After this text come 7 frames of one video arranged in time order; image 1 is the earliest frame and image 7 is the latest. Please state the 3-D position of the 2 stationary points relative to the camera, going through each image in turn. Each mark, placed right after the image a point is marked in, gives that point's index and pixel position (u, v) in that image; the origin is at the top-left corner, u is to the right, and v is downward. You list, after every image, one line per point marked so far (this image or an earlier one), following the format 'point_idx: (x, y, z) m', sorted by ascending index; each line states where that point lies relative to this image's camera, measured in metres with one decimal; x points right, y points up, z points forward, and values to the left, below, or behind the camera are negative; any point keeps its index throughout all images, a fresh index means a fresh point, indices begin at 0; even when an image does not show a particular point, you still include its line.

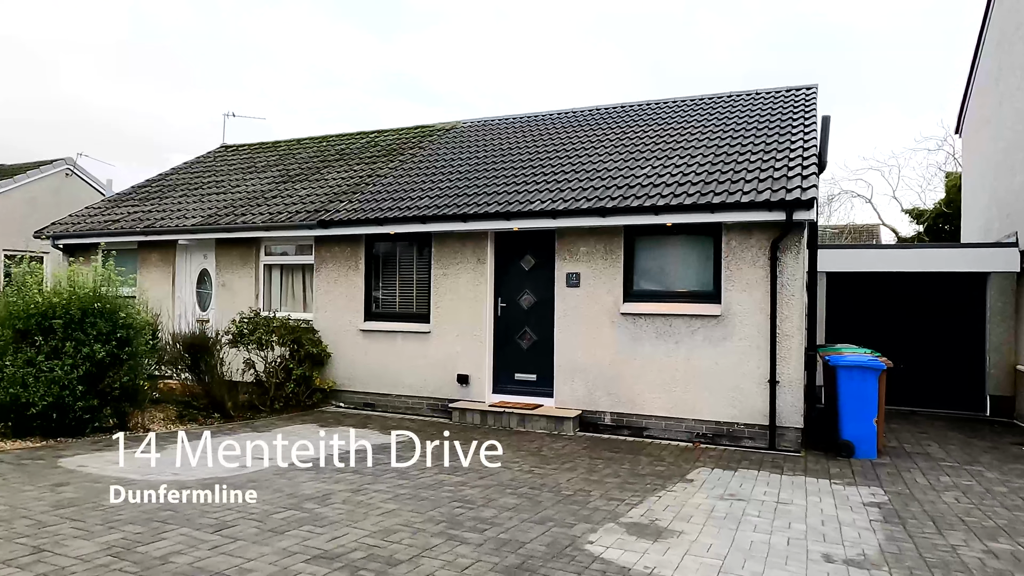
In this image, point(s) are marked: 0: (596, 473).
0: (+0.8, -1.7, +6.3) m
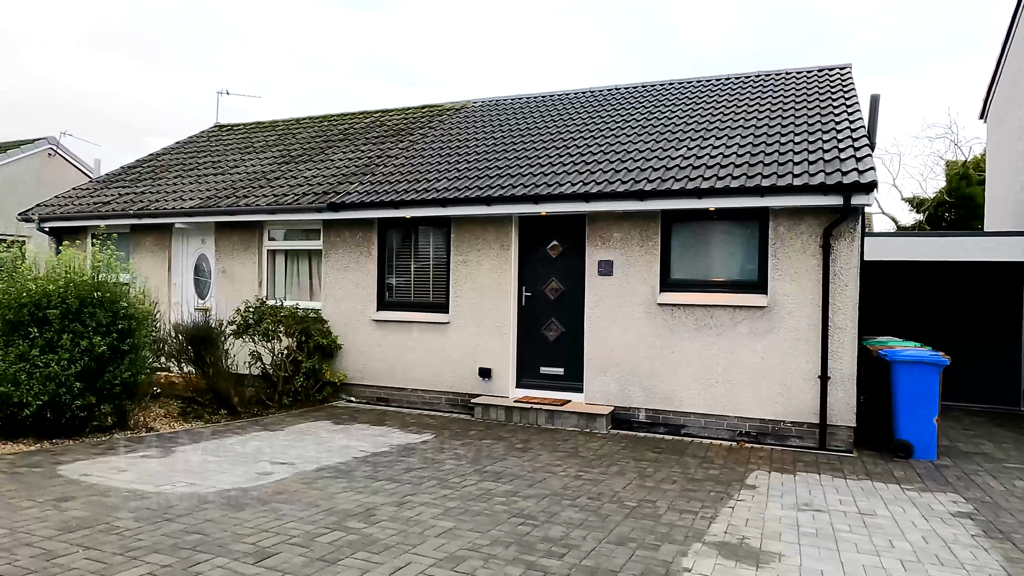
0: (+1.2, -1.6, +5.8) m
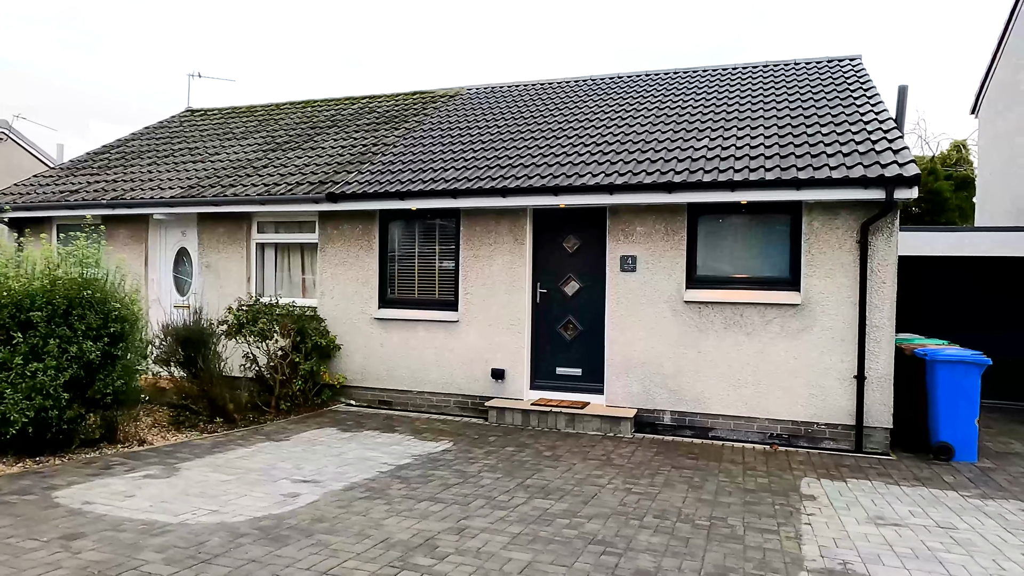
0: (+1.5, -1.6, +5.4) m
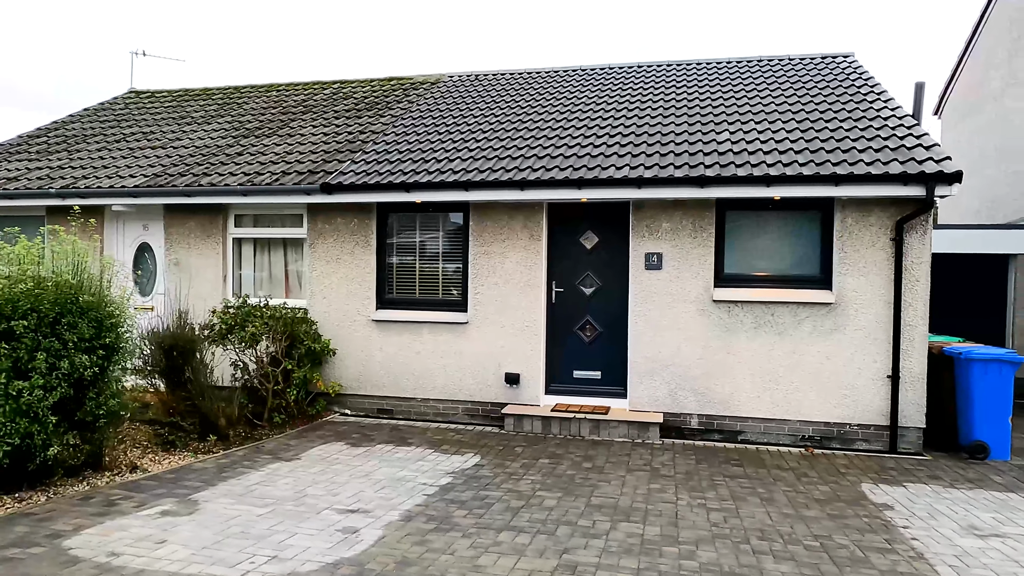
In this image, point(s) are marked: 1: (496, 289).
0: (+2.0, -1.6, +5.1) m
1: (-0.2, 0.0, +7.8) m
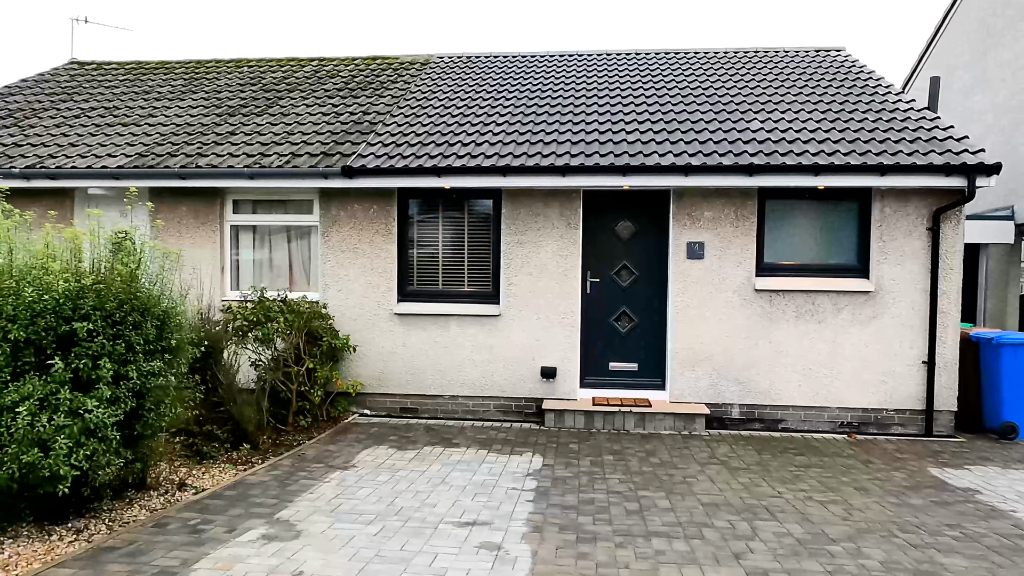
0: (+2.7, -1.5, +5.1) m
1: (+0.2, +0.1, +7.5) m
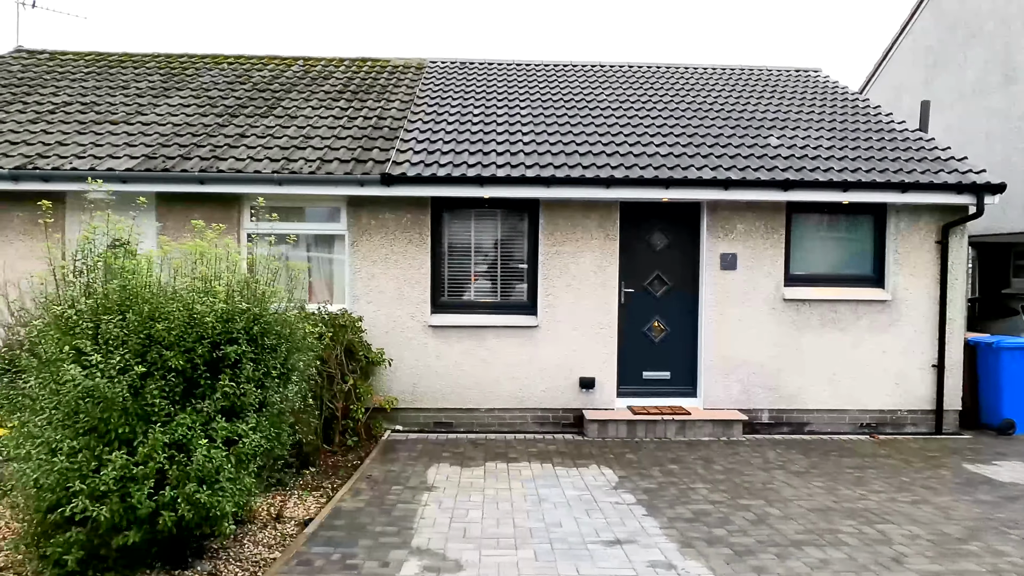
0: (+3.4, -1.6, +5.4) m
1: (+0.6, 0.0, +7.5) m
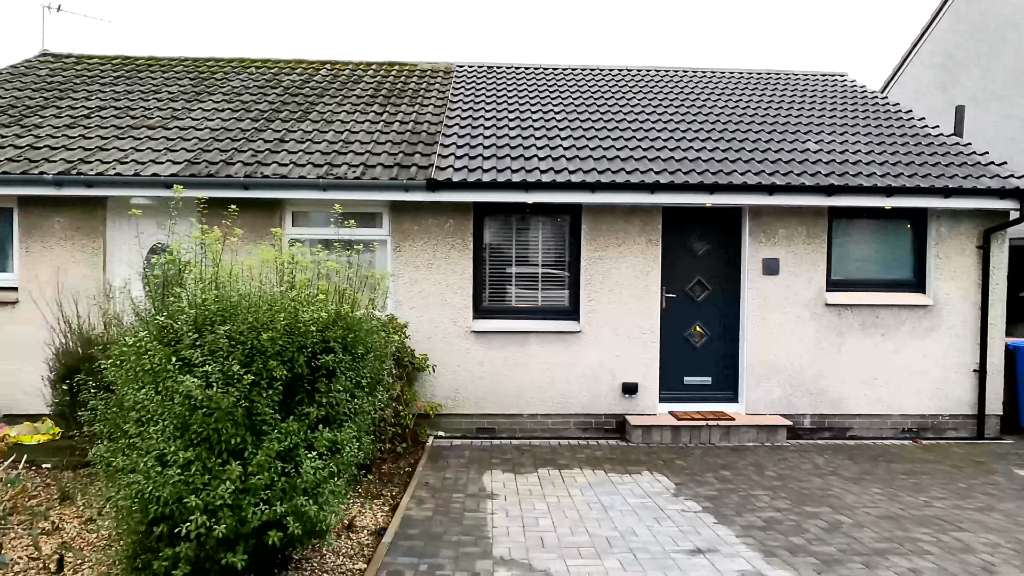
0: (+3.9, -1.7, +5.4) m
1: (+1.1, -0.1, +7.5) m
